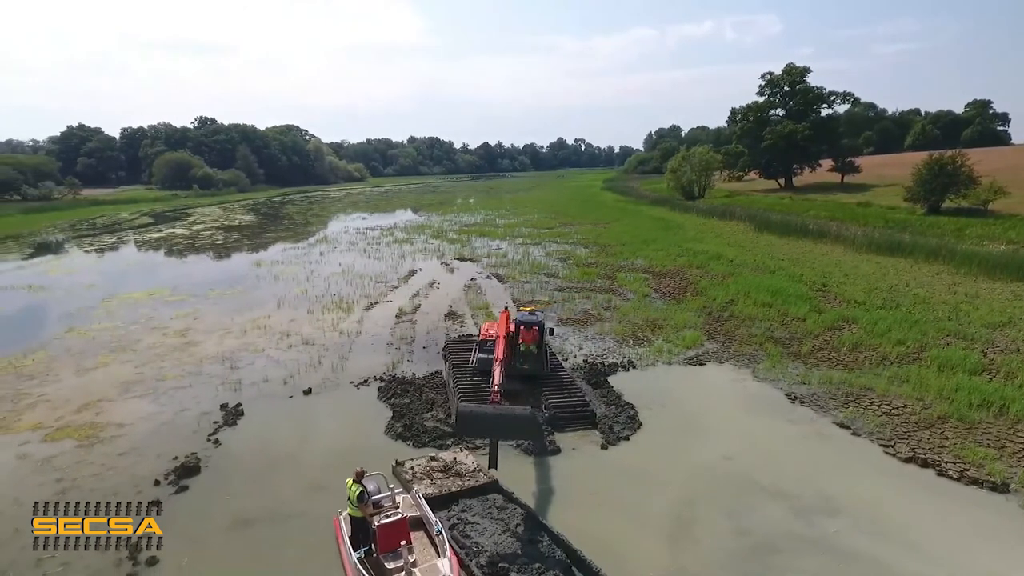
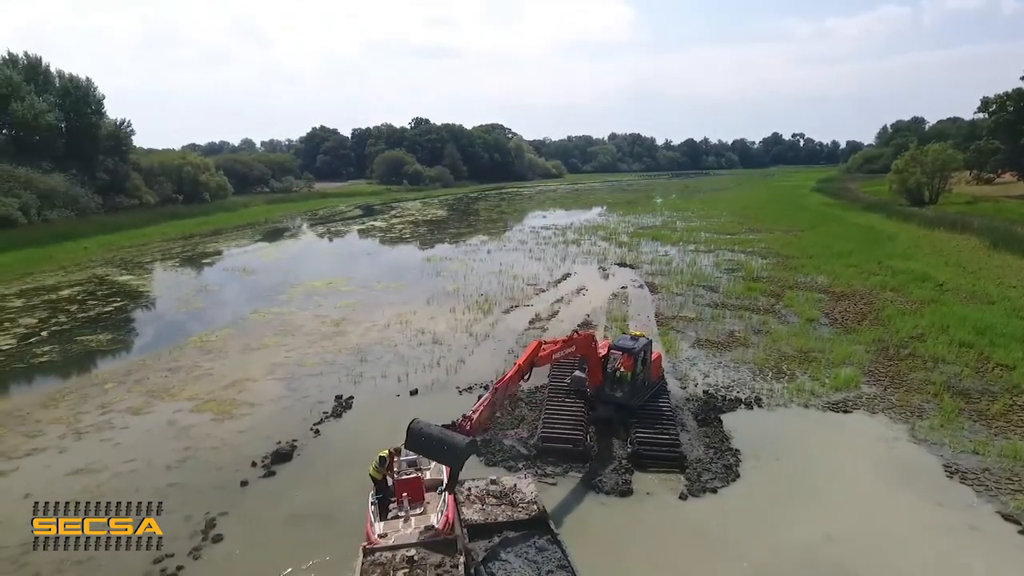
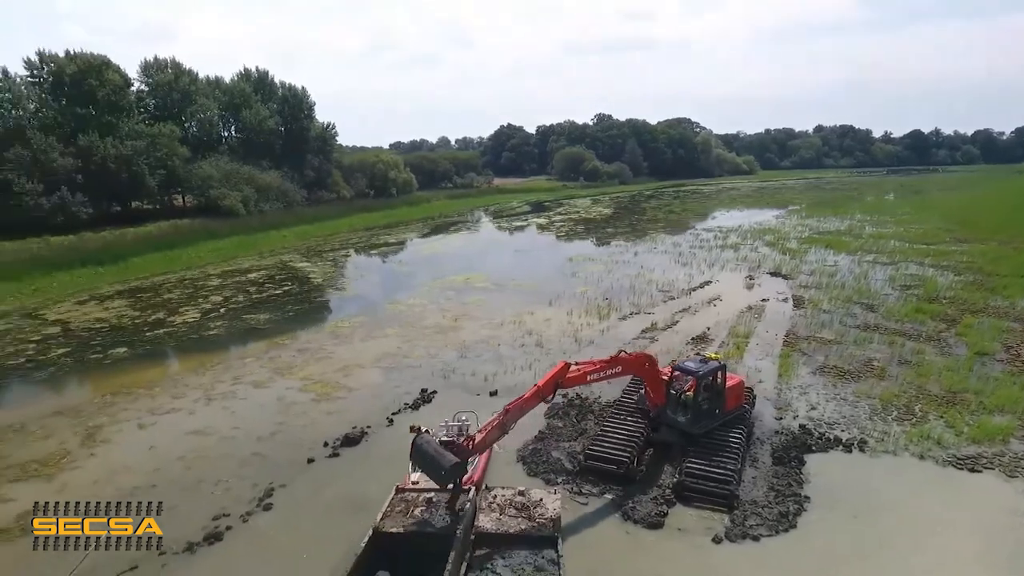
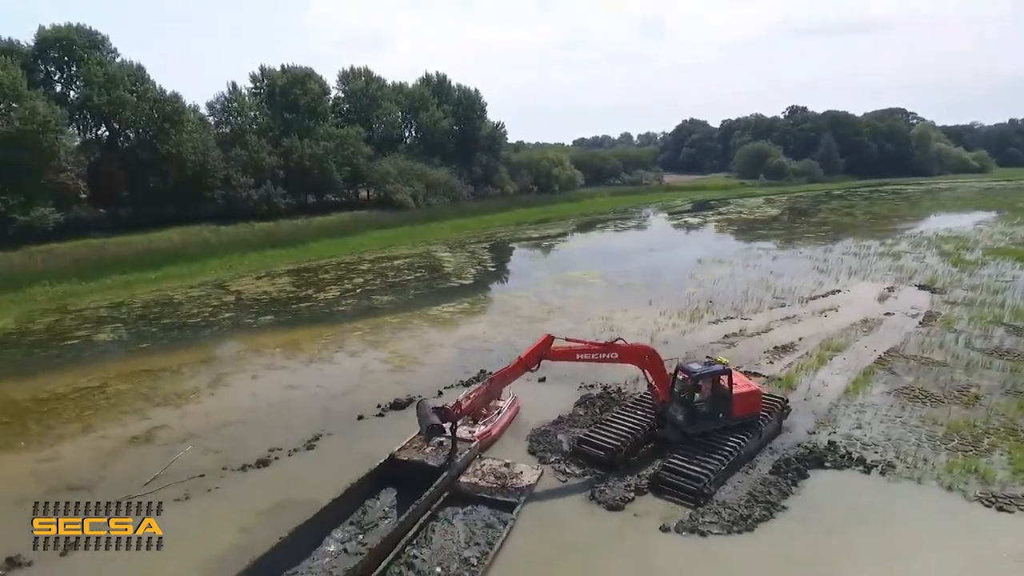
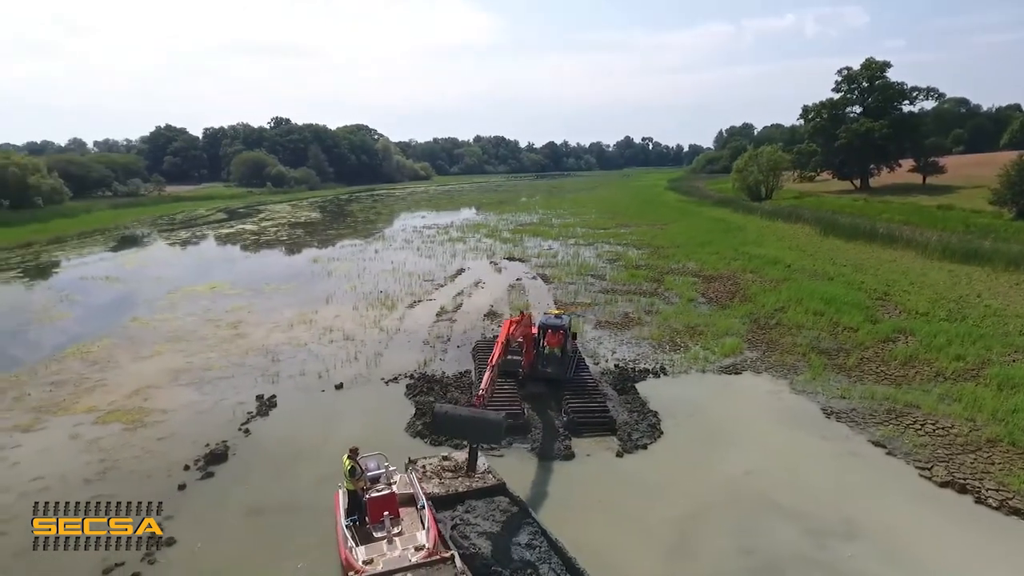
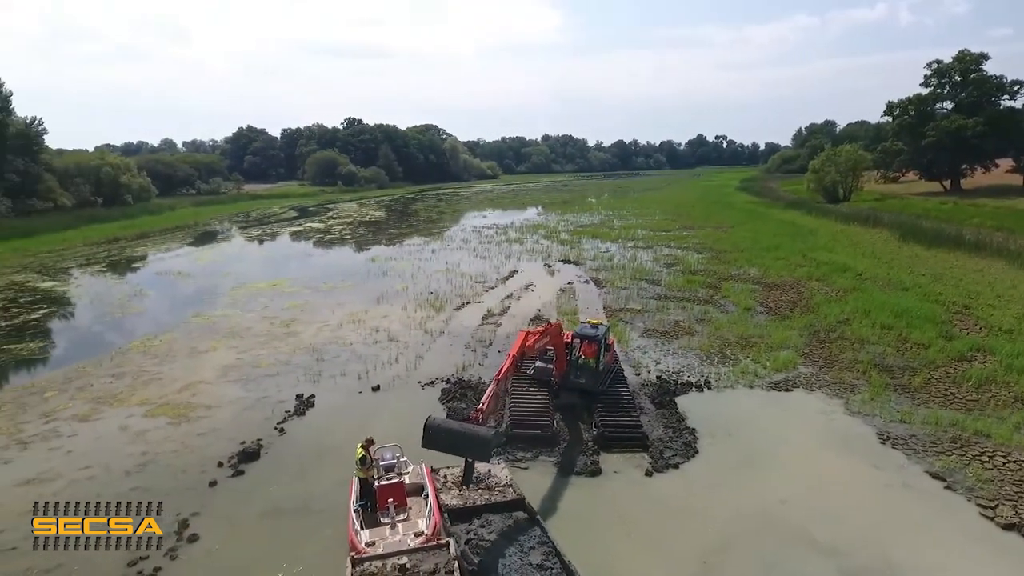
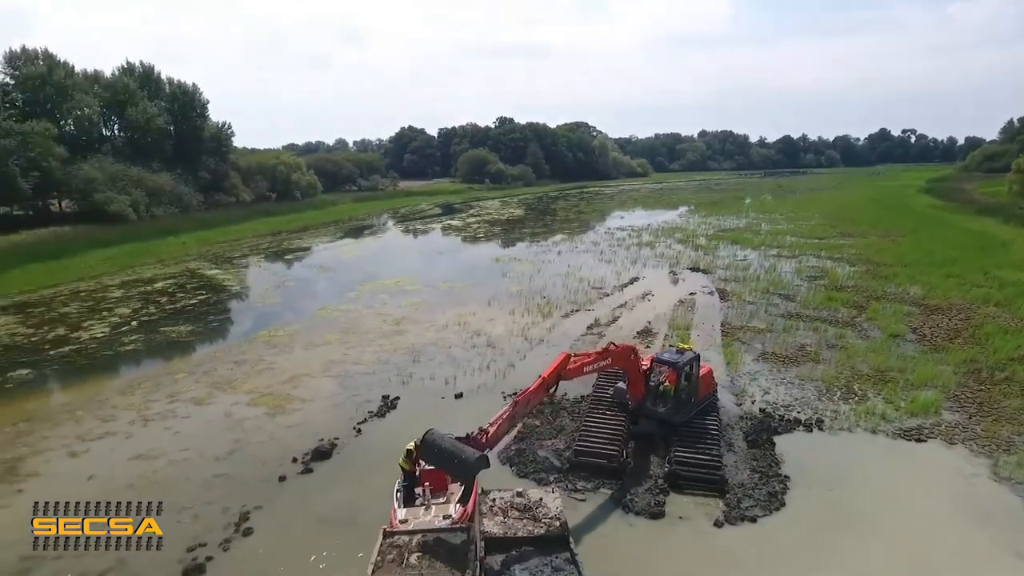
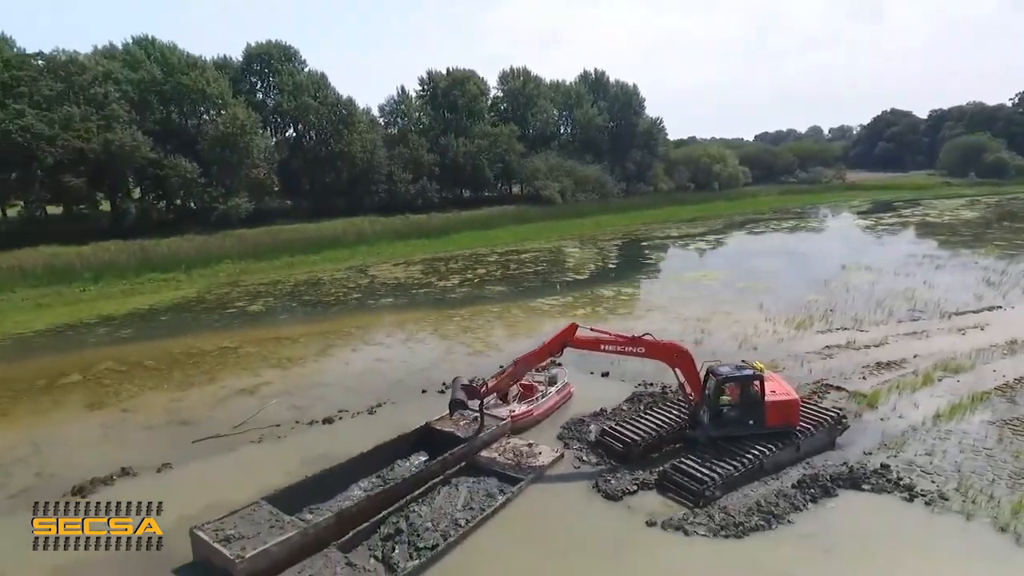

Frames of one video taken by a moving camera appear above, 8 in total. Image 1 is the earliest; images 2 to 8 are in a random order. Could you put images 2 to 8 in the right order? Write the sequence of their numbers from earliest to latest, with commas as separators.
5, 6, 2, 7, 3, 4, 8
